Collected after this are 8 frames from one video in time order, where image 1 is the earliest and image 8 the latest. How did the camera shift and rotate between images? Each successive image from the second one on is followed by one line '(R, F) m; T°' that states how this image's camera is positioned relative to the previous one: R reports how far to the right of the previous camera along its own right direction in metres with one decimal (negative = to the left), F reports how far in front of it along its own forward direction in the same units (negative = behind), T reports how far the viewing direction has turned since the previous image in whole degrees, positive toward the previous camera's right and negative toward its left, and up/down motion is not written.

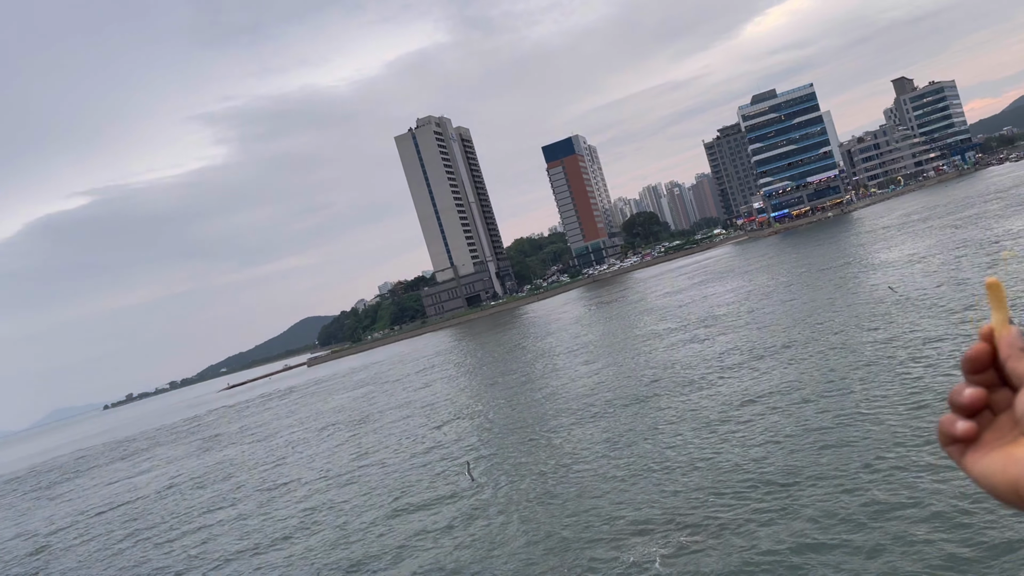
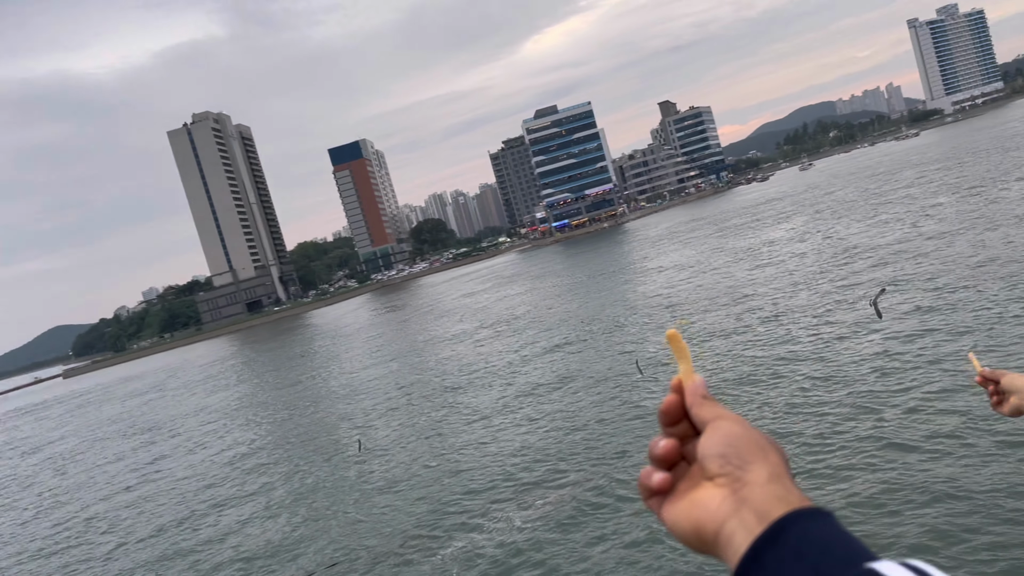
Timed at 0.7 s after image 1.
(-0.6, -0.4) m; +15°
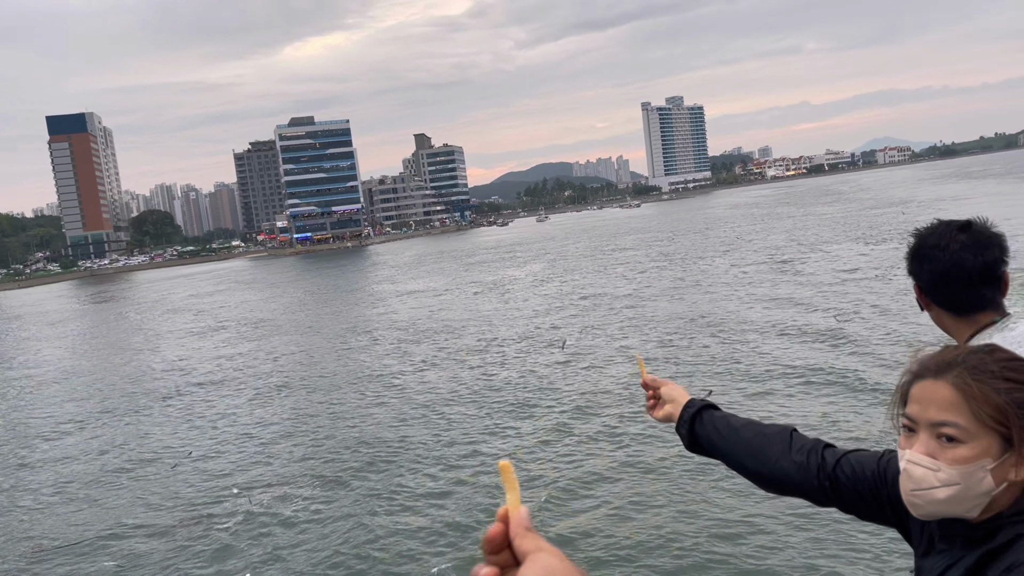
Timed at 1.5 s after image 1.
(-0.6, -0.4) m; +18°
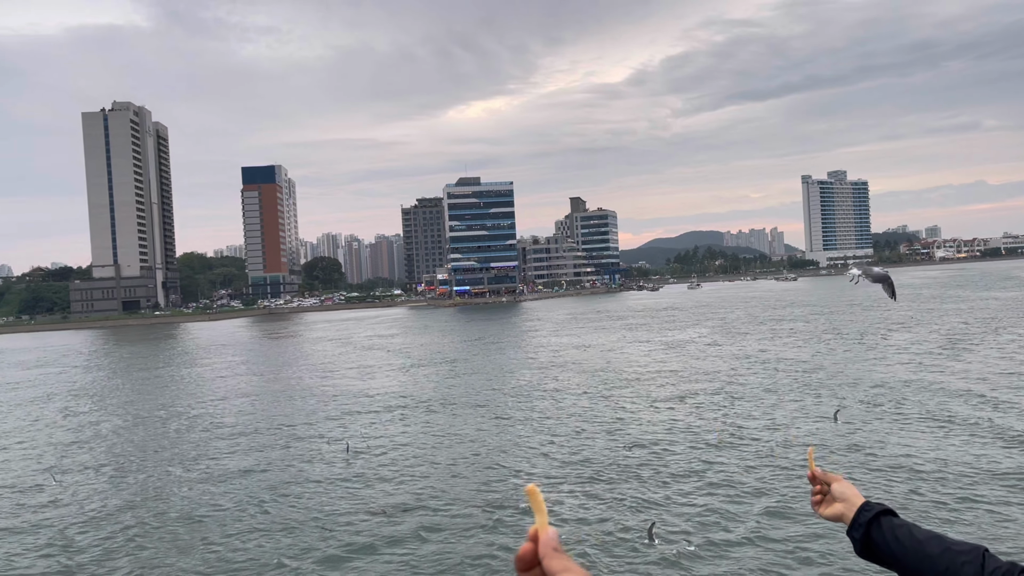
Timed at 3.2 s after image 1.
(-1.1, -2.5) m; -10°
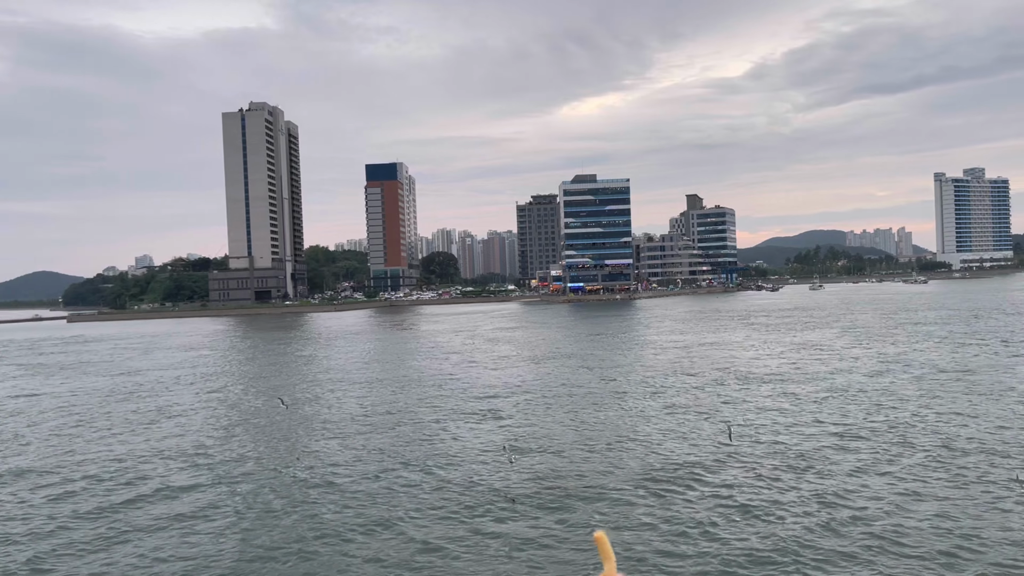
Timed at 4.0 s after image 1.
(-0.7, -1.1) m; -7°
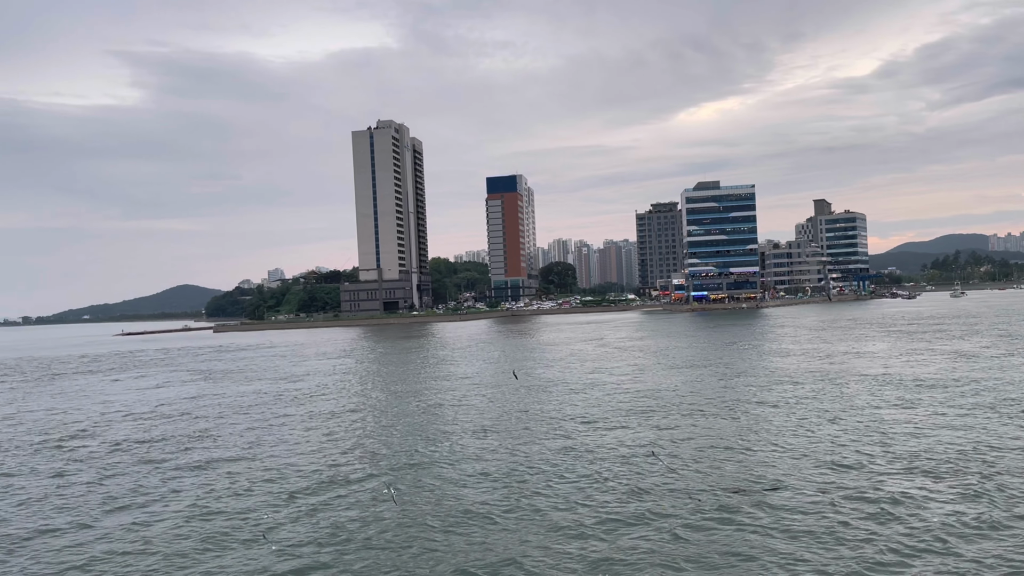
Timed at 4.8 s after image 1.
(-0.8, -0.8) m; -8°
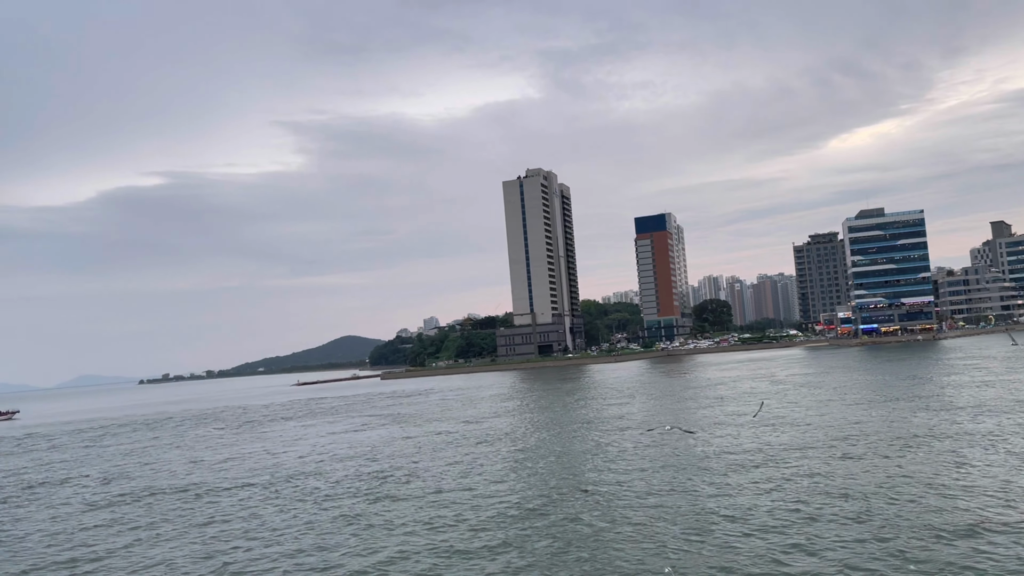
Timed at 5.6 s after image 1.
(-0.9, -0.9) m; -10°
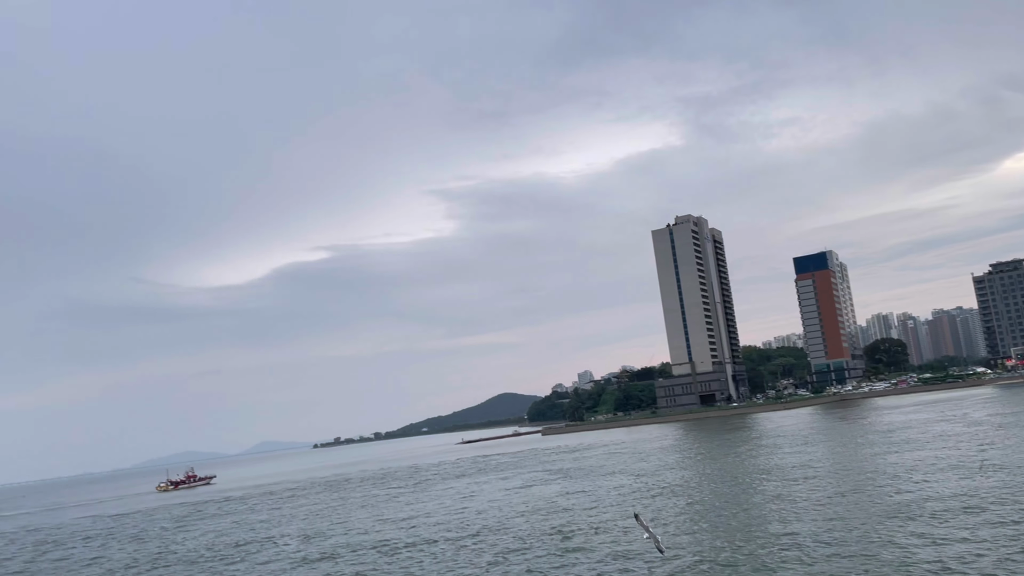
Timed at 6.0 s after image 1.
(-0.5, -0.5) m; -10°
